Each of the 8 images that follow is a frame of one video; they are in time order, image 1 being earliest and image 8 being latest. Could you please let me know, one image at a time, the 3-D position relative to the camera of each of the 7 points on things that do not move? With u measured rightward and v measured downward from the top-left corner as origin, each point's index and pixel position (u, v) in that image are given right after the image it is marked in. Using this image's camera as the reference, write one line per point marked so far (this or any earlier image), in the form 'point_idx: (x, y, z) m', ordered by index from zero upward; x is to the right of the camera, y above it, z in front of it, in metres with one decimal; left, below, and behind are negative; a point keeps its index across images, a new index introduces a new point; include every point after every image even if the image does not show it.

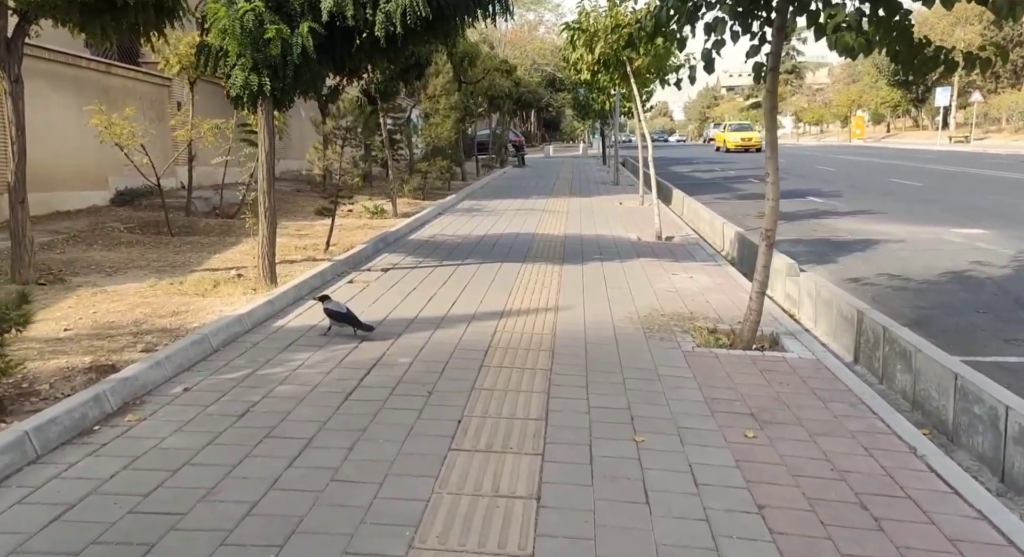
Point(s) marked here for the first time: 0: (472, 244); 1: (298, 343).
0: (-0.5, +0.5, +10.7) m
1: (-1.4, -0.4, +5.0) m
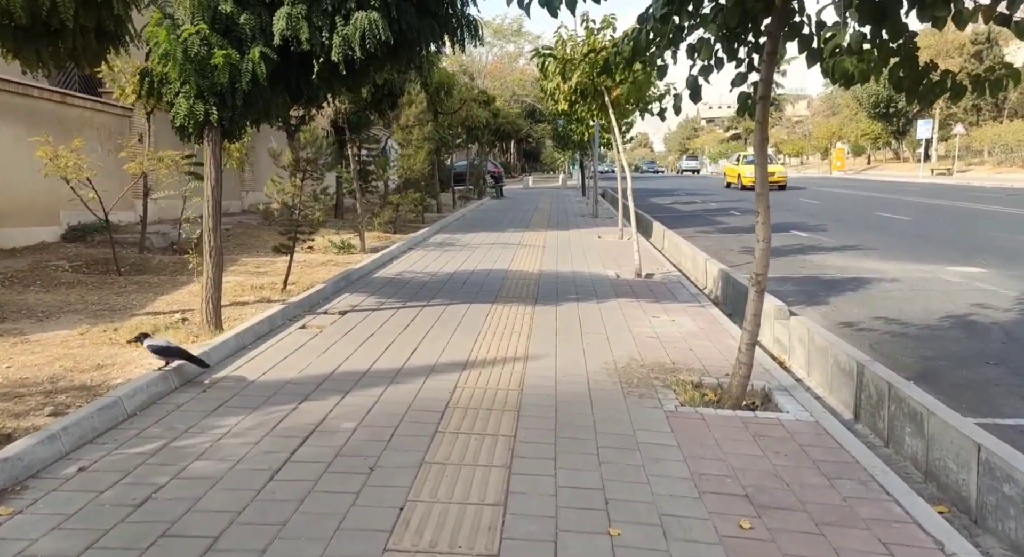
0: (-0.9, -0.1, +10.1) m
1: (-1.6, -0.7, +4.4) m
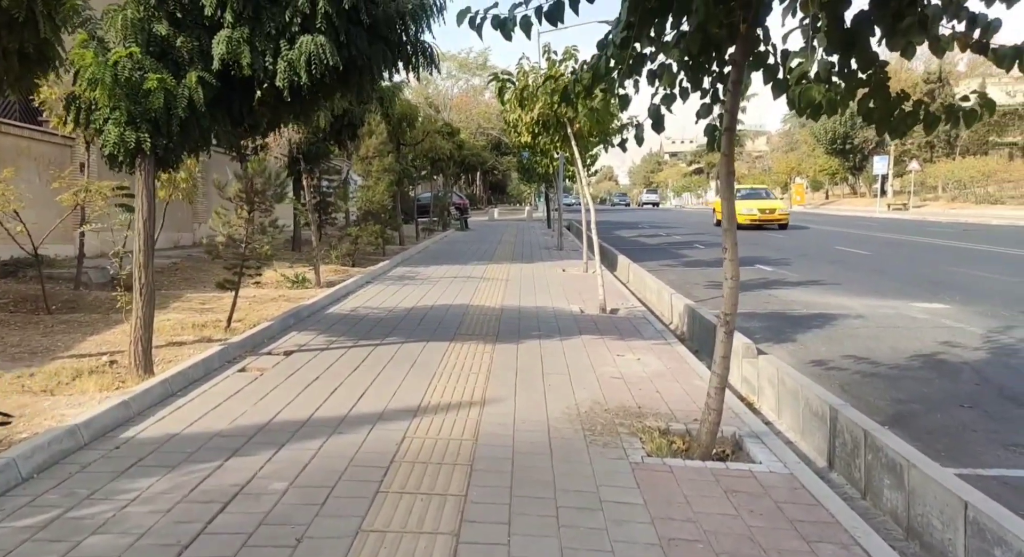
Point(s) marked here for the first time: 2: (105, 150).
0: (-1.4, -0.5, +9.7) m
1: (-1.8, -0.9, +3.9) m
2: (-2.9, +0.9, +5.5) m
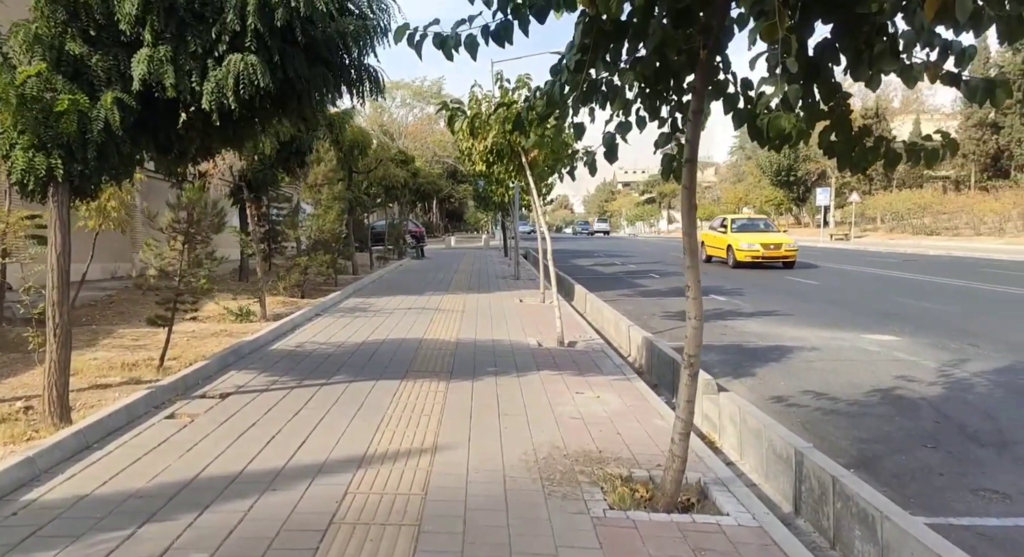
0: (-1.9, -0.9, +9.2) m
1: (-2.0, -1.1, +3.4) m
2: (-3.2, +0.6, +5.0) m
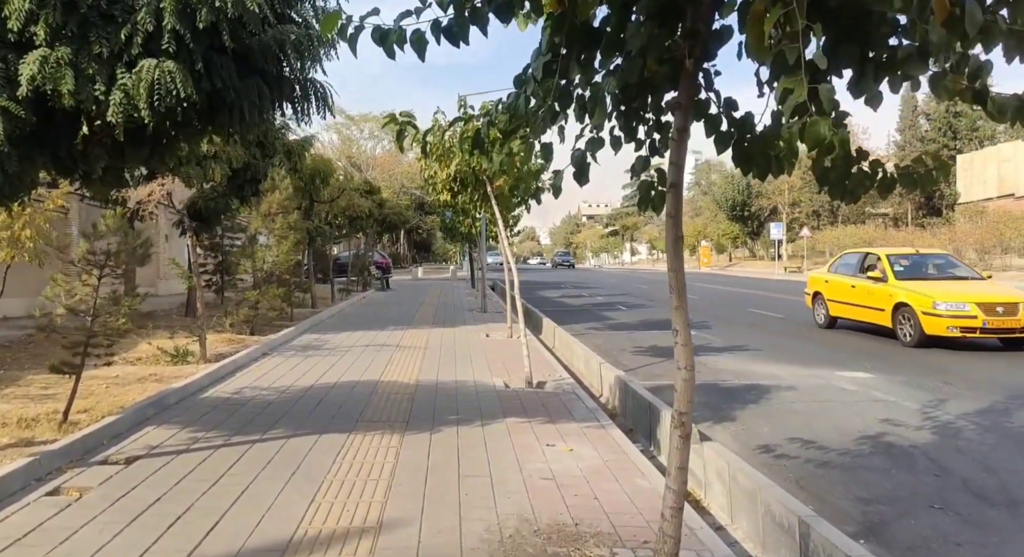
0: (-2.3, -1.3, +8.3) m
1: (-2.2, -1.3, +2.5) m
2: (-3.4, +0.4, +4.1) m
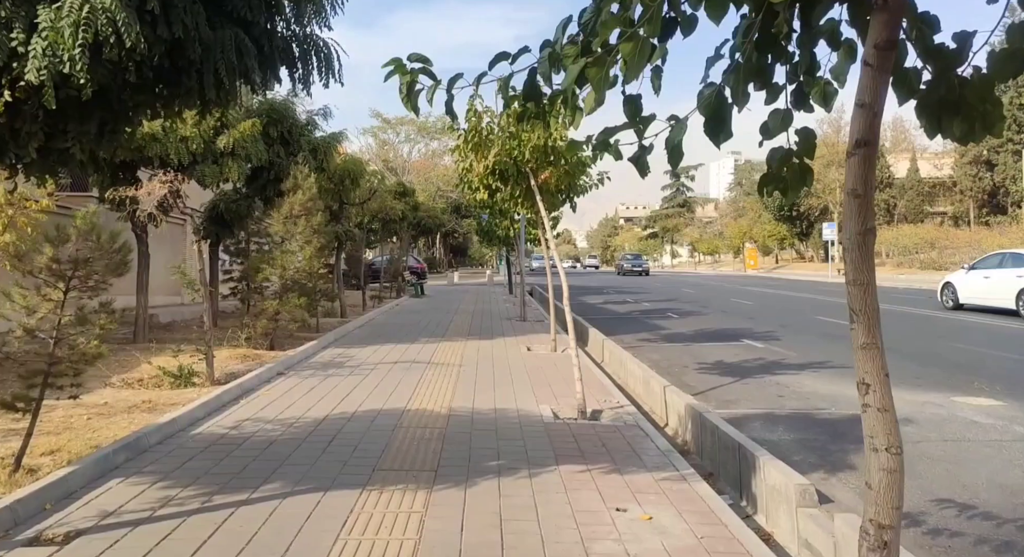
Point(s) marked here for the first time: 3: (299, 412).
0: (-1.8, -1.4, +6.8) m
1: (-2.0, -1.4, +1.0) m
2: (-3.1, +0.3, +2.7) m
3: (-2.2, -1.4, +8.3) m
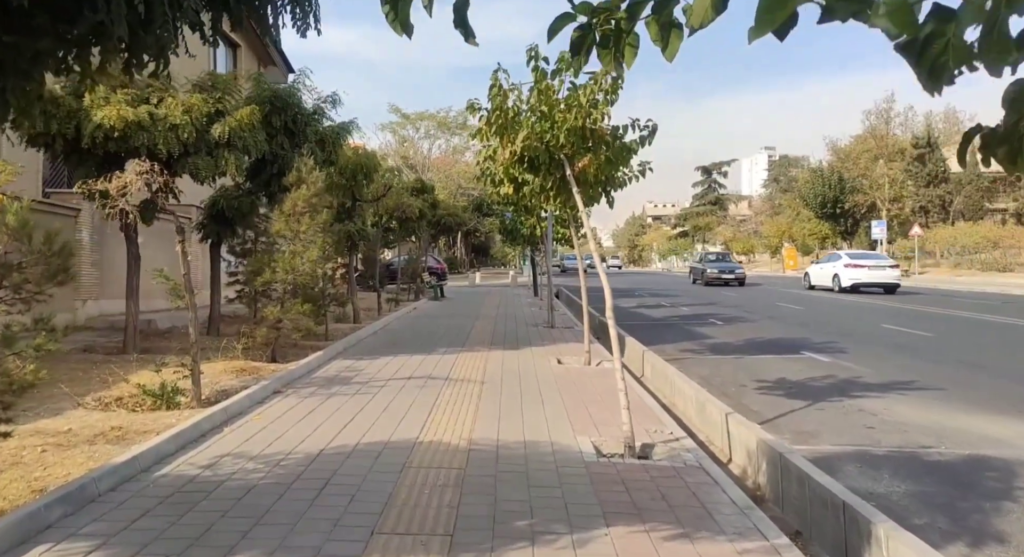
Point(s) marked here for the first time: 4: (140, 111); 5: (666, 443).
0: (-1.6, -1.5, +5.5) m
1: (-1.9, -1.4, -0.3) m
2: (-3.0, +0.2, +1.3) m
3: (-1.9, -1.4, +6.9) m
4: (-5.0, +2.3, +10.6) m
5: (+1.4, -1.5, +7.3) m
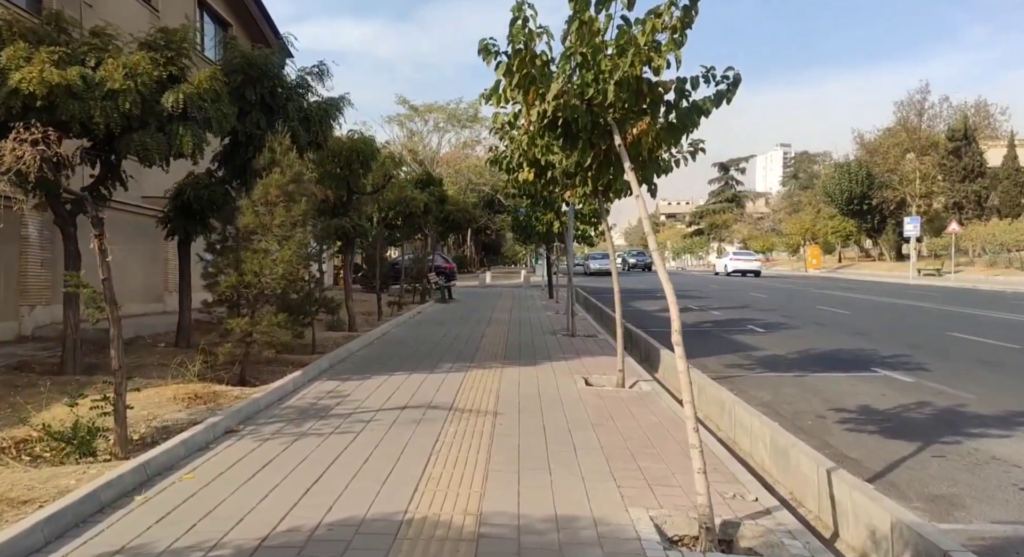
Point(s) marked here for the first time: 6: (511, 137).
0: (-1.4, -1.5, +3.4) m
1: (-1.8, -1.5, -2.4) m
2: (-2.9, +0.2, -0.8) m
3: (-1.8, -1.5, +4.8) m
4: (-4.8, +2.2, +8.5) m
5: (+1.6, -1.6, +5.2) m
6: (-0.1, +1.4, +7.9) m
